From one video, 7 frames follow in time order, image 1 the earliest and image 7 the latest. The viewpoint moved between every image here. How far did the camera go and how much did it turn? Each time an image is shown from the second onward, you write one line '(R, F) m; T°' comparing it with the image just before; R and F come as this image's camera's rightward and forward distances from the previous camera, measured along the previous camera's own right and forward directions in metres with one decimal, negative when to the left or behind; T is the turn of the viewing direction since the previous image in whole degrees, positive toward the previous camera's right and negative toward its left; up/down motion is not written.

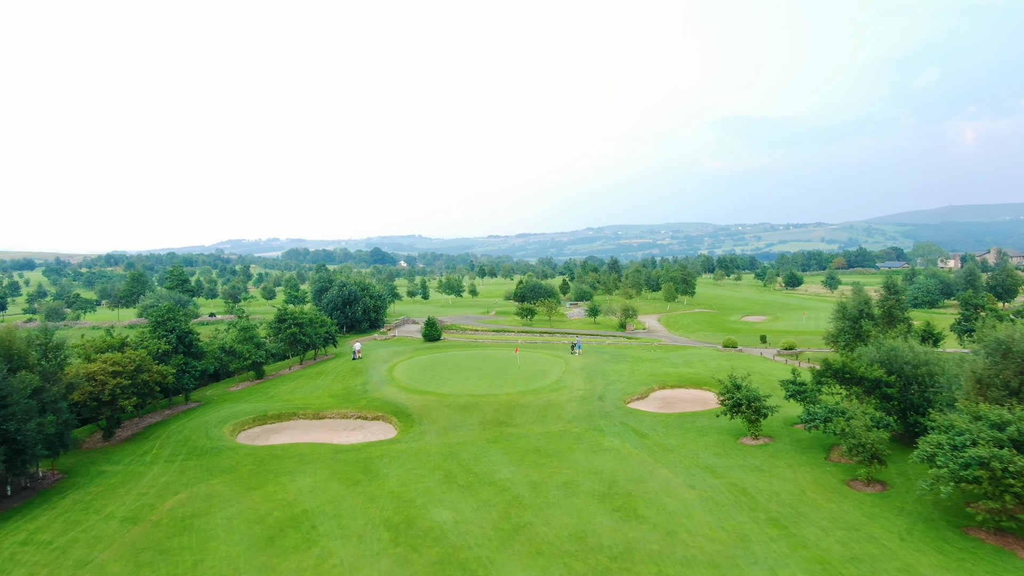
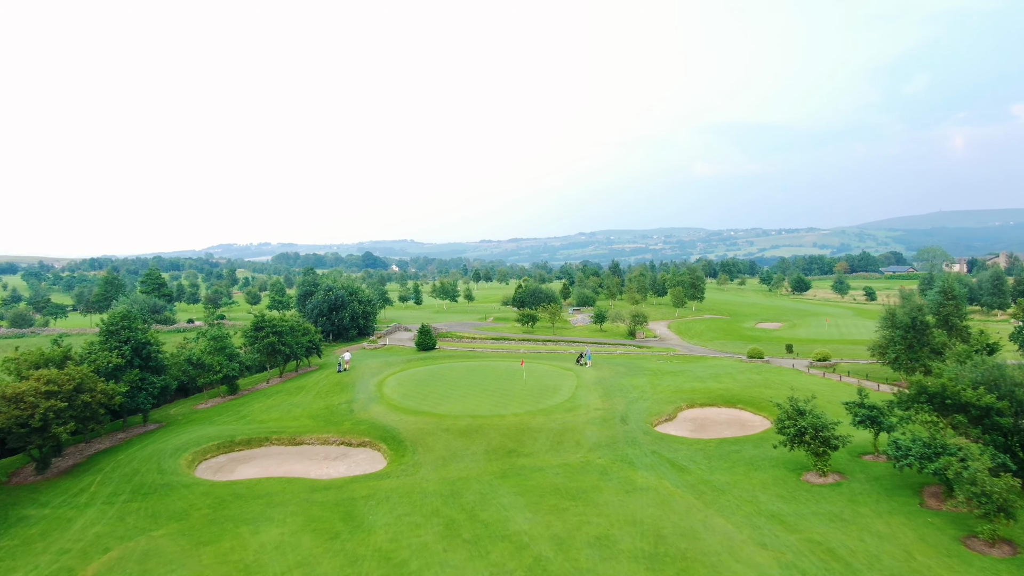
(-0.7, +5.4) m; +1°
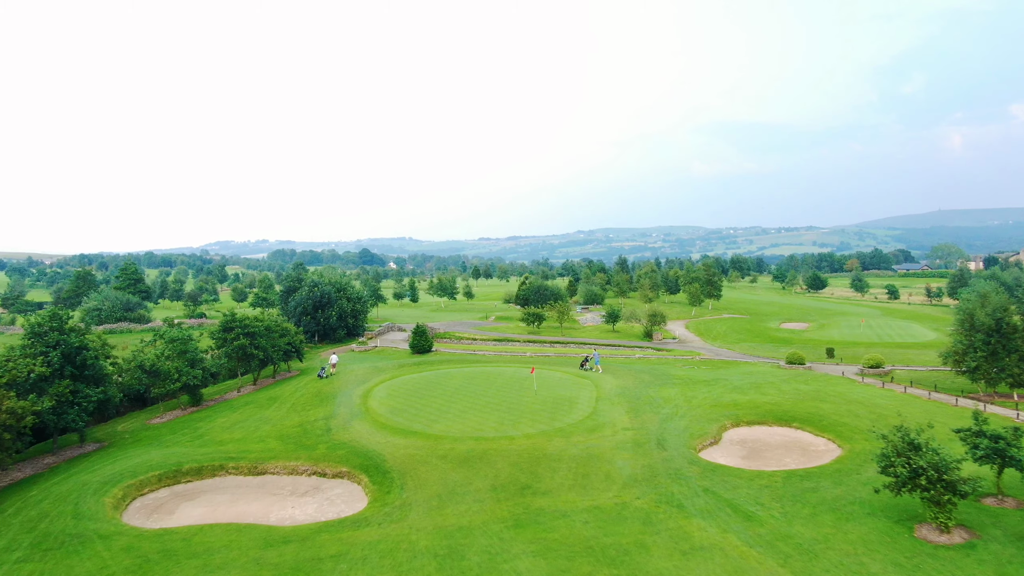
(-0.5, +6.3) m; 0°
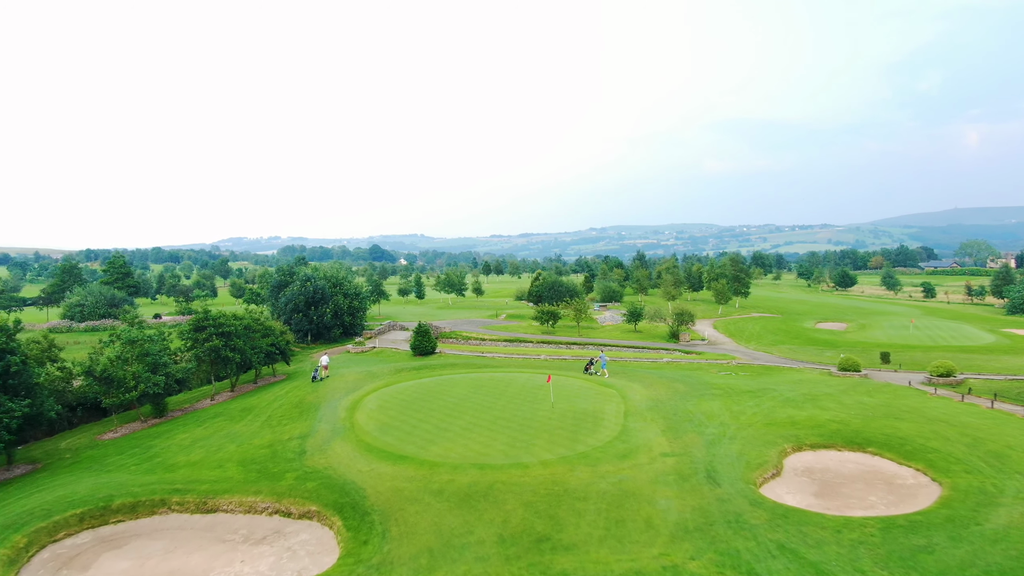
(-0.1, +5.5) m; -1°
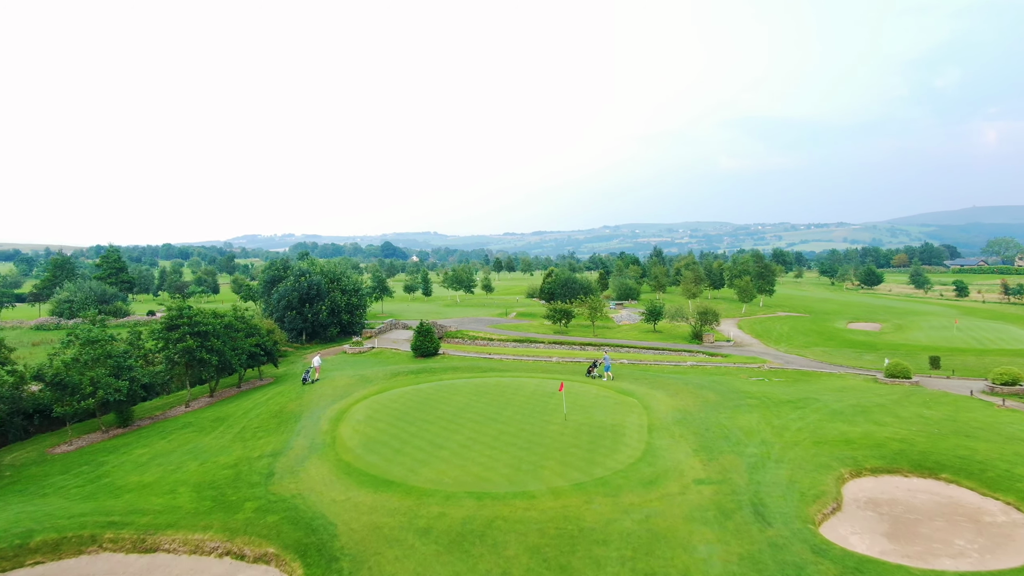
(+0.2, +3.9) m; -1°
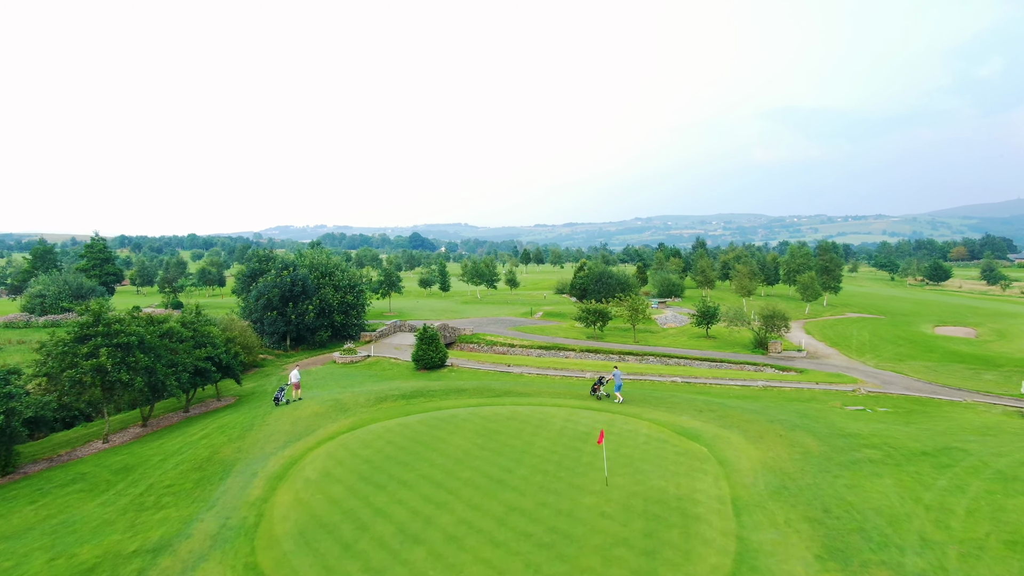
(+0.3, +8.6) m; -2°
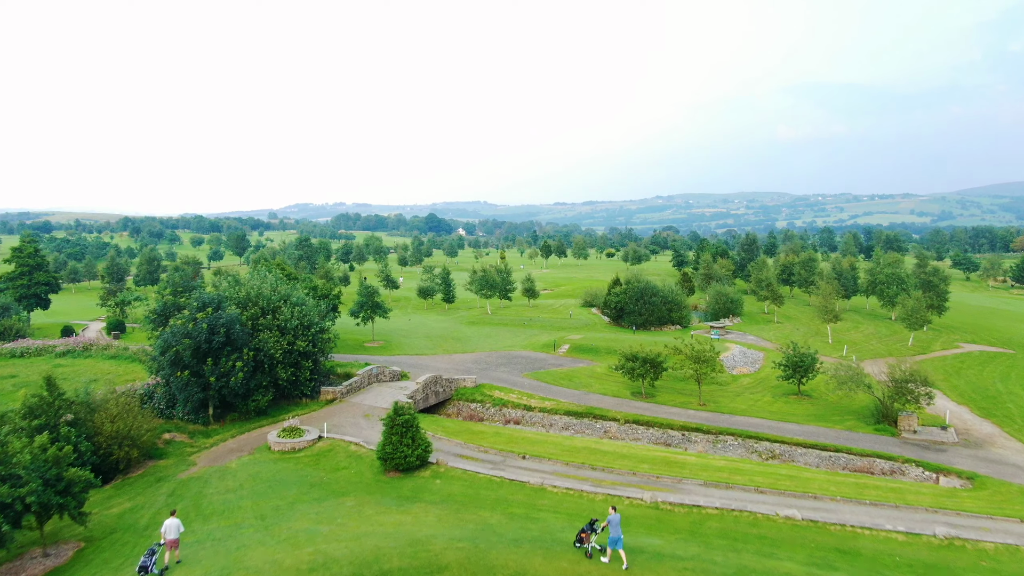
(+0.1, +12.9) m; -1°
